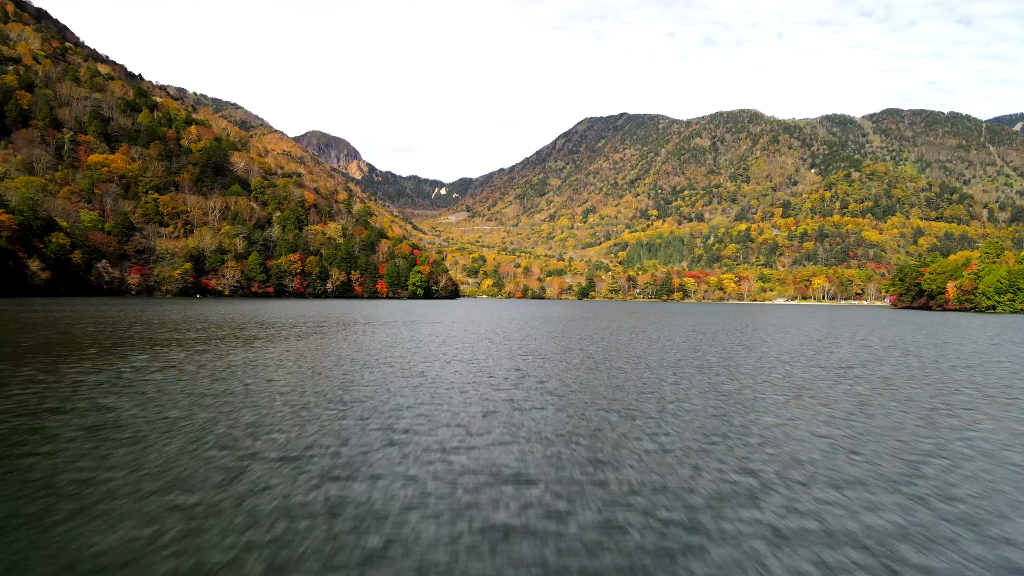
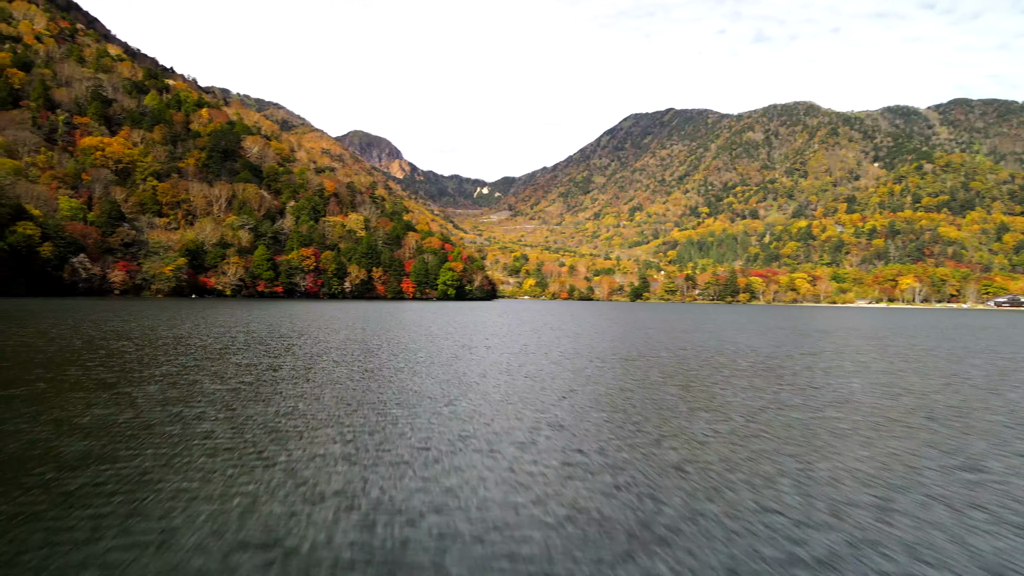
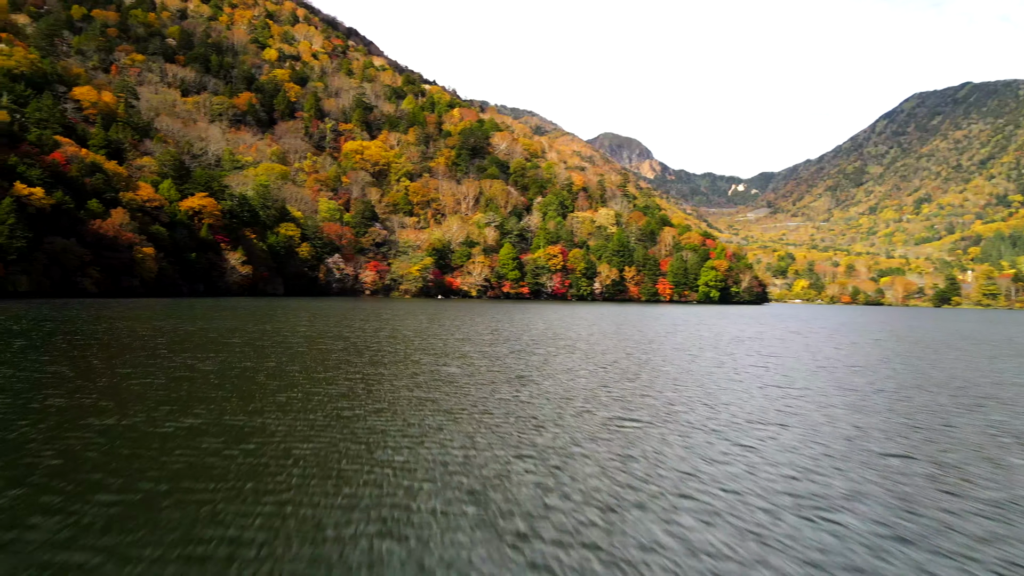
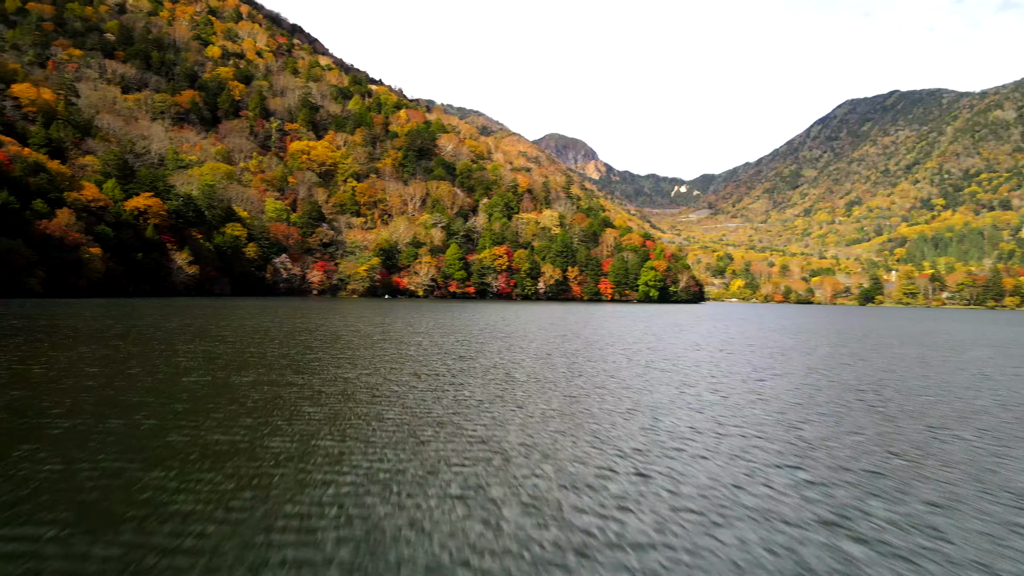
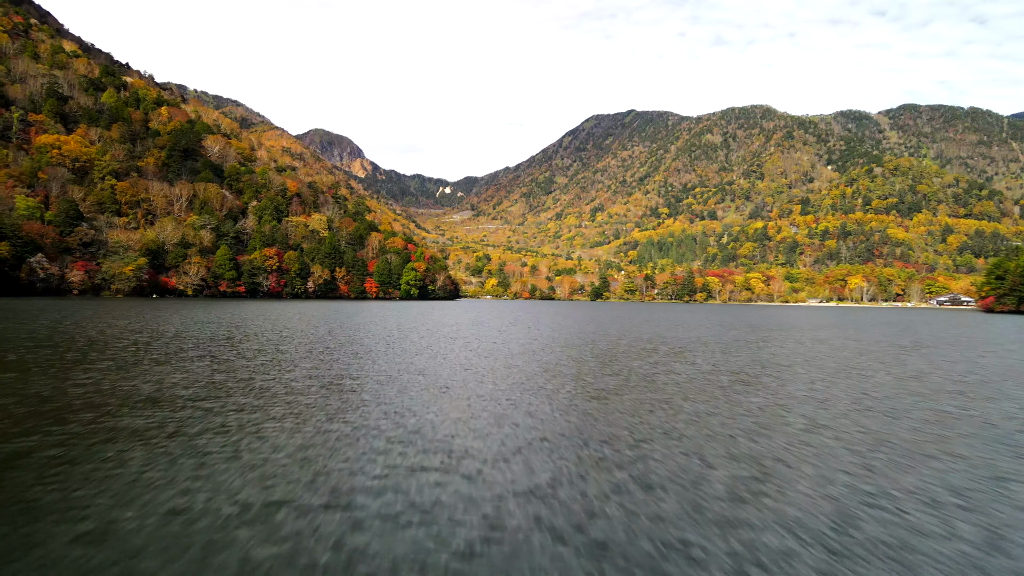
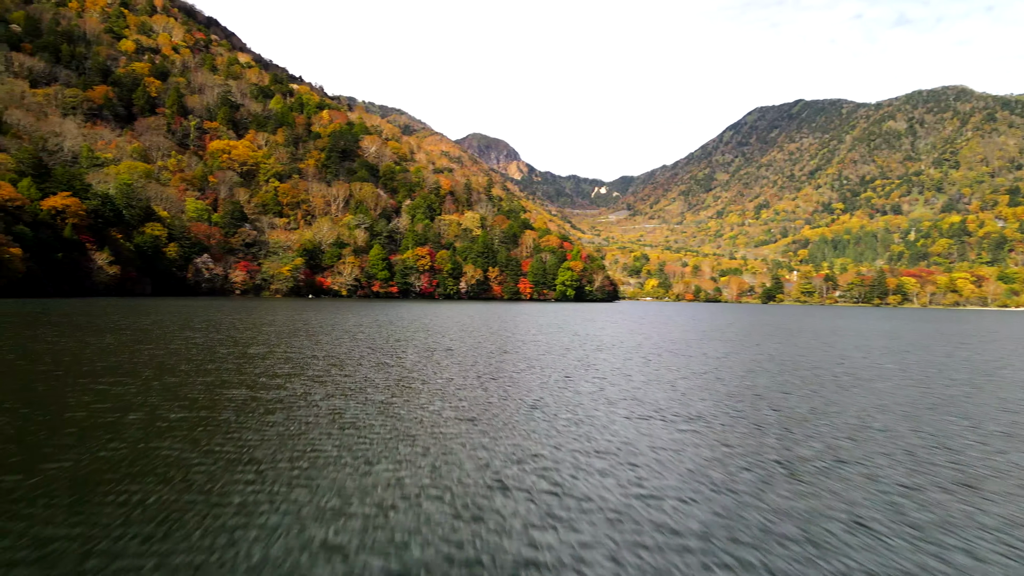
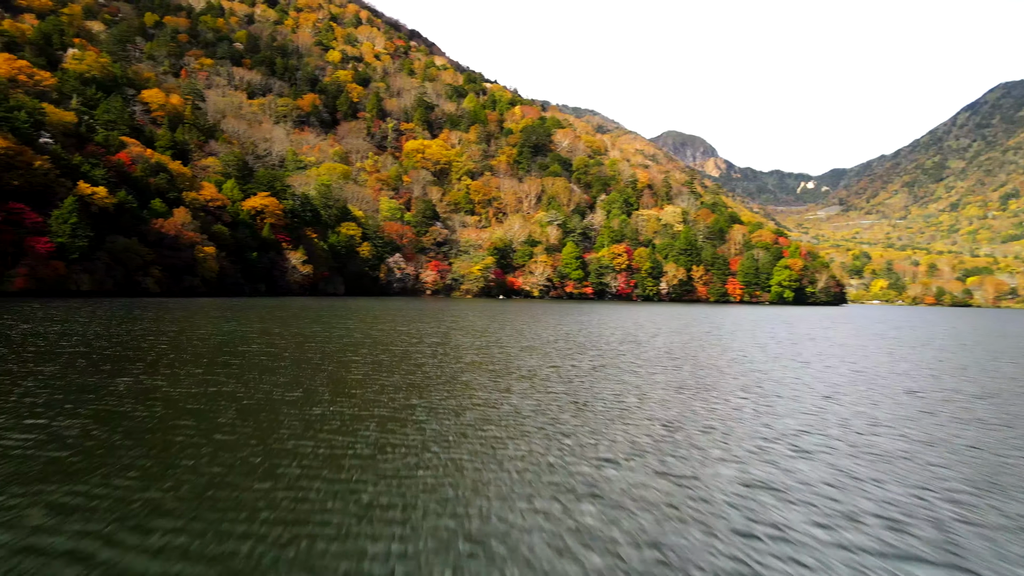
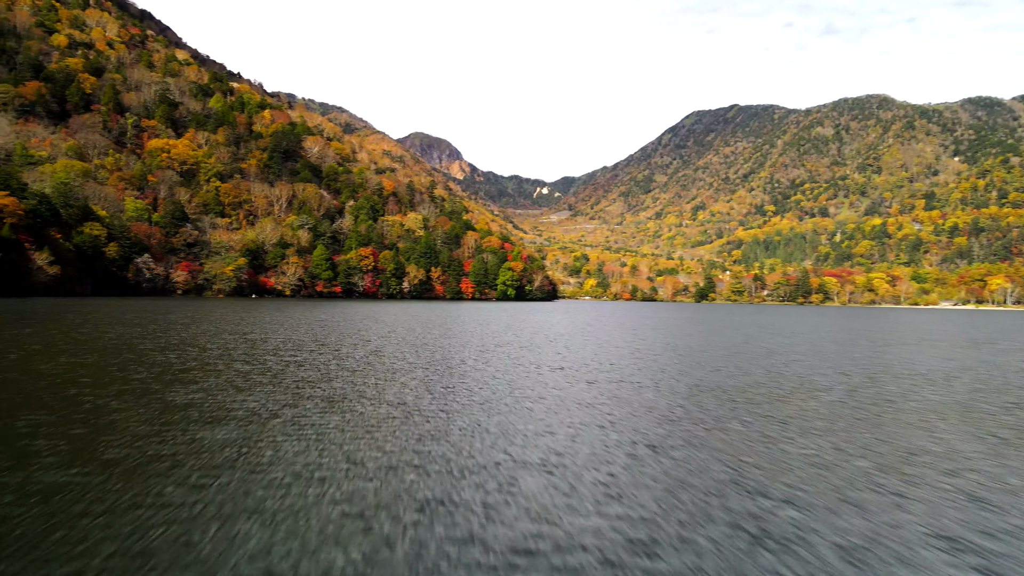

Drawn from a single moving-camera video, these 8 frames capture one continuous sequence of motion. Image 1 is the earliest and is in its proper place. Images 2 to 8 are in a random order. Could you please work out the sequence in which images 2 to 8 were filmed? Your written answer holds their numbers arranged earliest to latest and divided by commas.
5, 2, 8, 6, 4, 3, 7
